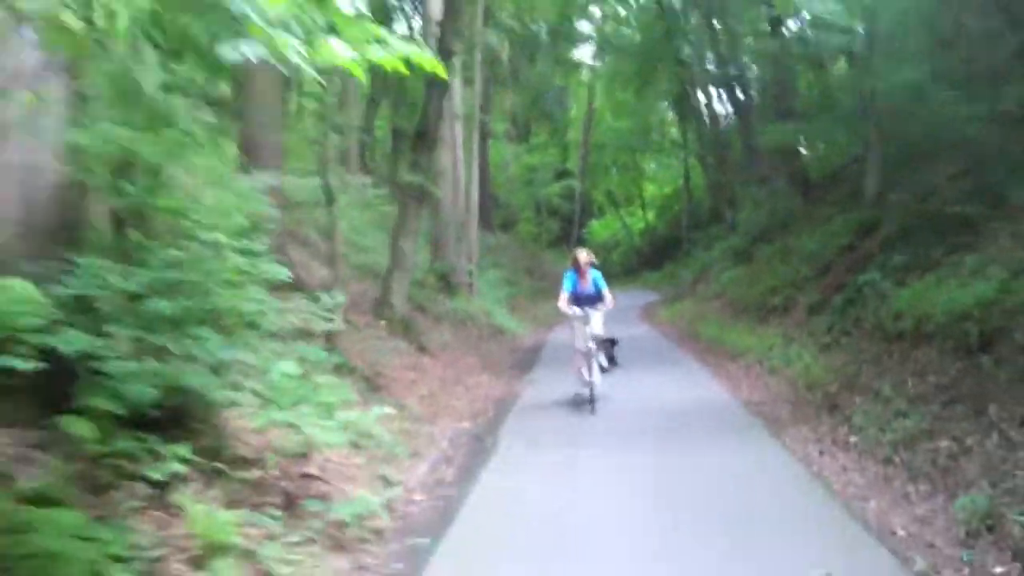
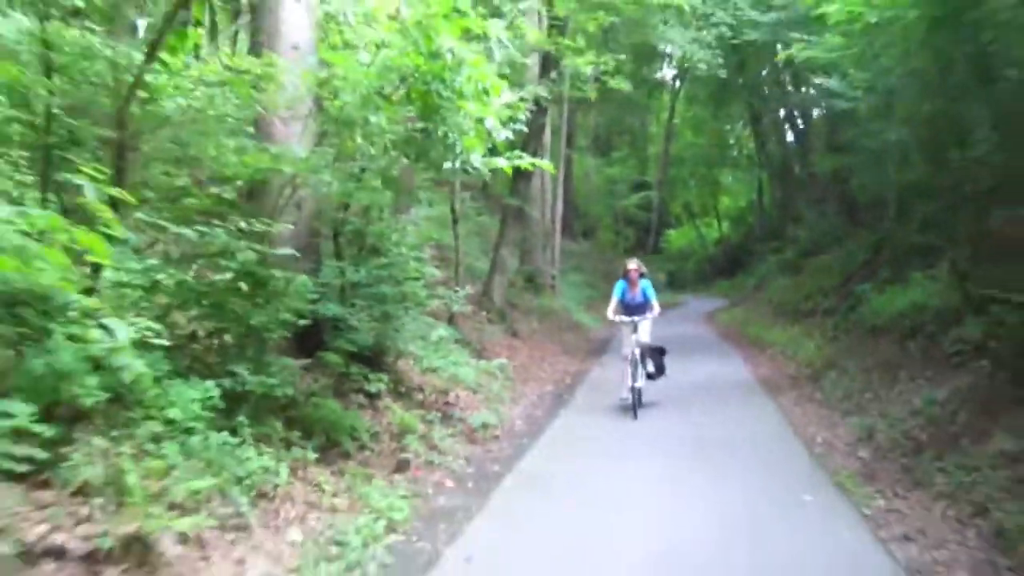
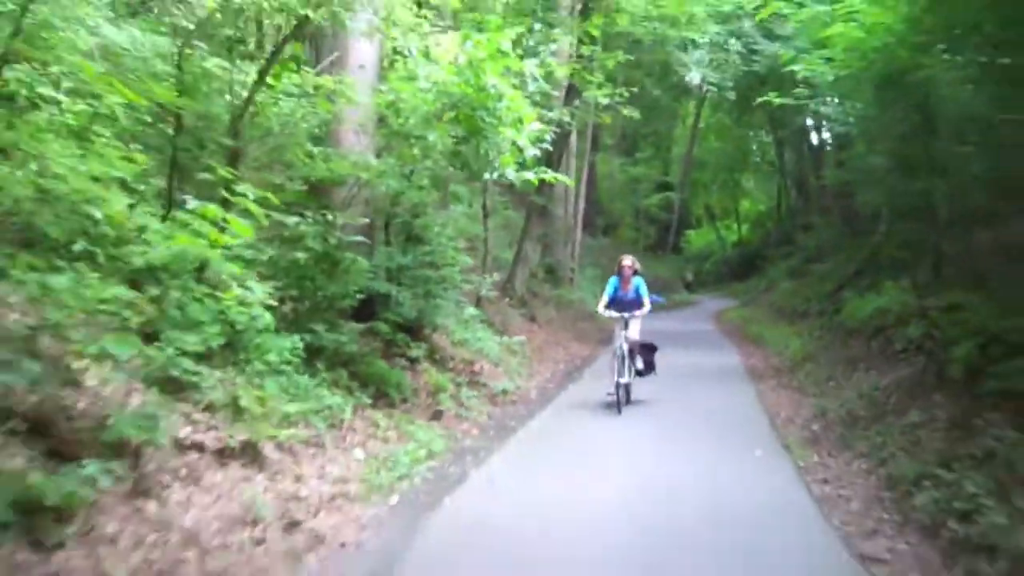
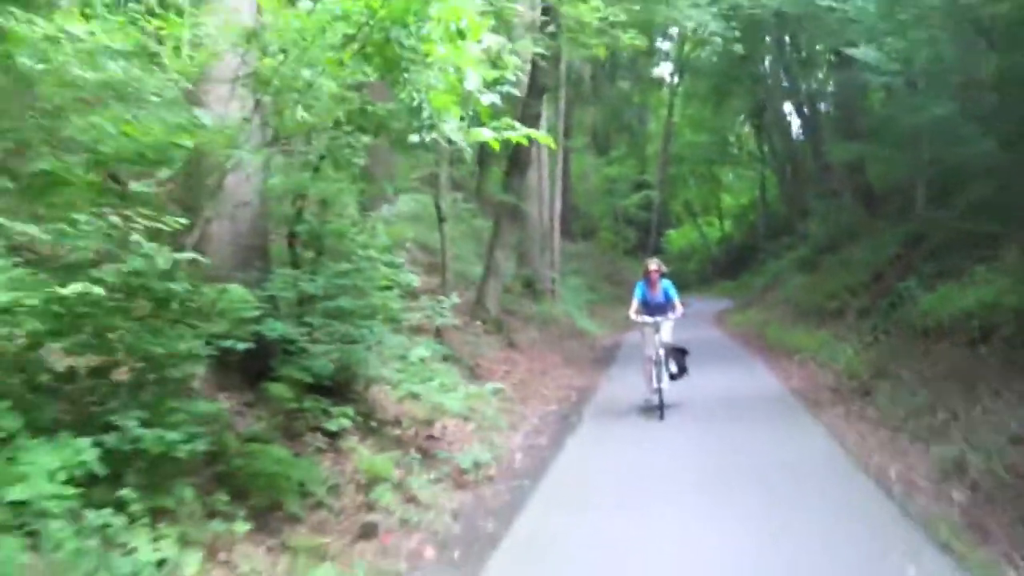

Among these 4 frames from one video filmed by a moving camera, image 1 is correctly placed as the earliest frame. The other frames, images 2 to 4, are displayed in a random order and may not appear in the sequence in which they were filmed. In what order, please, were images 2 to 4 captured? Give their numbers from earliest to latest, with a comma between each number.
4, 2, 3
